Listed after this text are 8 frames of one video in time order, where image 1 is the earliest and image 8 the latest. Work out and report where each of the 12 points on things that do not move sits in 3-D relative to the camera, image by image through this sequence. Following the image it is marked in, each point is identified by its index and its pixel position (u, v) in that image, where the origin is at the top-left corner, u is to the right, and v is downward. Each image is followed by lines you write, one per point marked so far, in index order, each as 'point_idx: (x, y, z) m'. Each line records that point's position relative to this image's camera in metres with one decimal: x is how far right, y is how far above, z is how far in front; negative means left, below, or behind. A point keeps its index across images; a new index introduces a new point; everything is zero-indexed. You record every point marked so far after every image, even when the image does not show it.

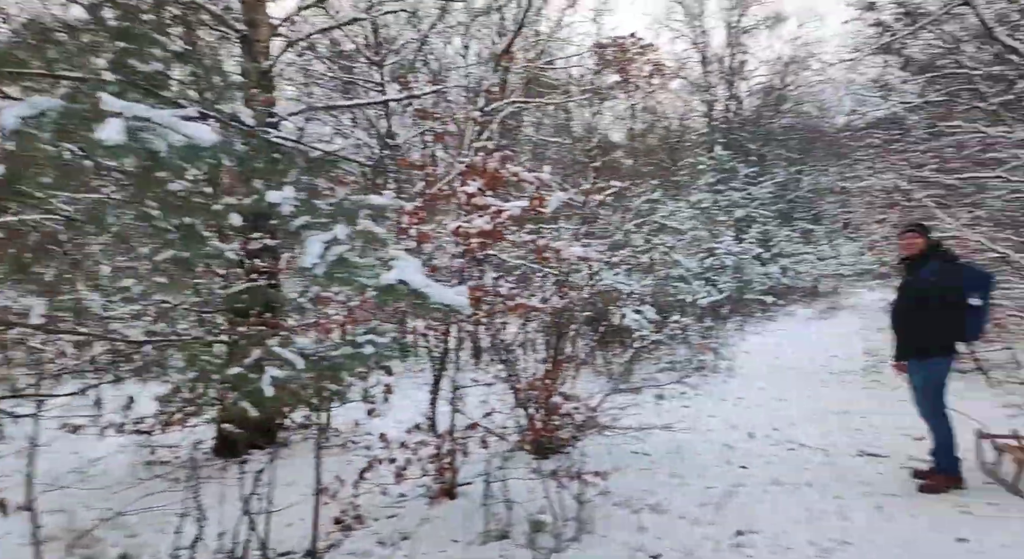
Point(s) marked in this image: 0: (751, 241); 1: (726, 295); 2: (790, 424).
0: (+7.2, +1.1, +19.8) m
1: (+5.3, -0.4, +16.4) m
2: (+2.9, -1.3, +7.0) m
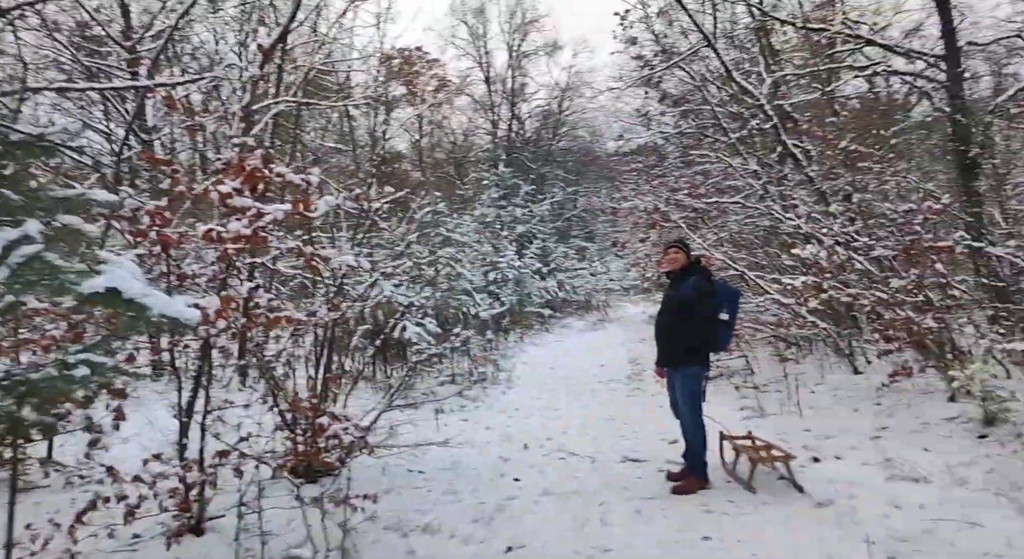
0: (+0.6, +0.7, +20.6) m
1: (-0.2, -0.7, +16.7) m
2: (+0.5, -1.5, +7.0) m
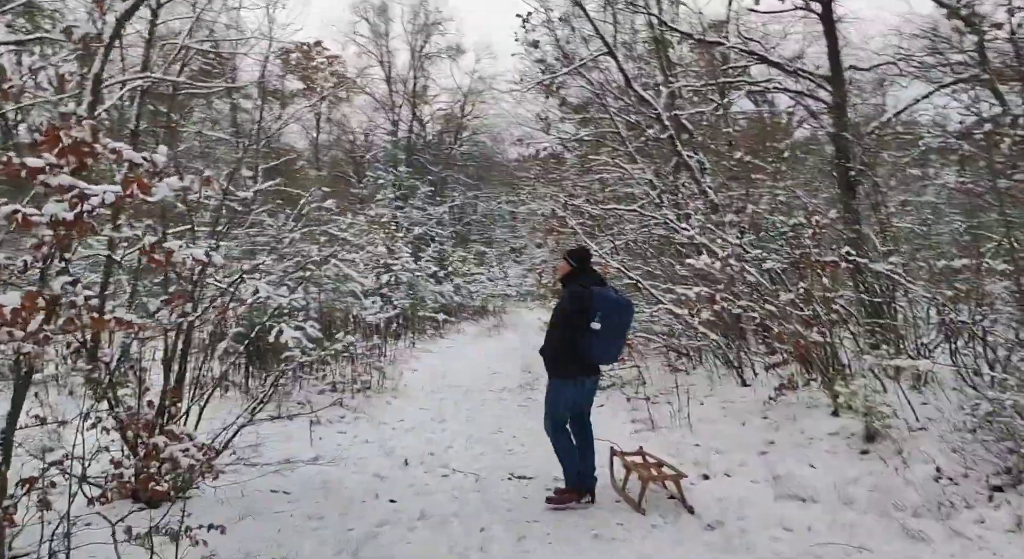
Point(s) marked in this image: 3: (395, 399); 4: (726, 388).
0: (-2.6, +0.6, +20.0) m
1: (-2.8, -0.8, +16.1) m
2: (-0.7, -1.5, +6.5) m
3: (-1.4, -1.4, +7.8) m
4: (+2.5, -1.3, +7.7) m
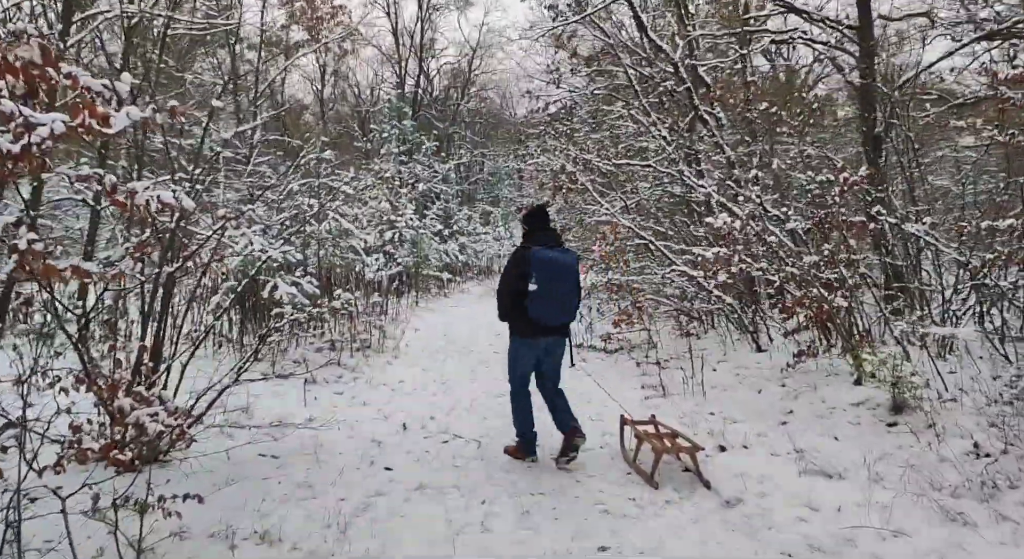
0: (-2.4, +1.8, +19.6) m
1: (-2.6, +0.2, +15.8) m
2: (-0.6, -1.1, +6.3) m
3: (-1.3, -0.9, +7.5) m
4: (+2.6, -0.8, +7.4) m
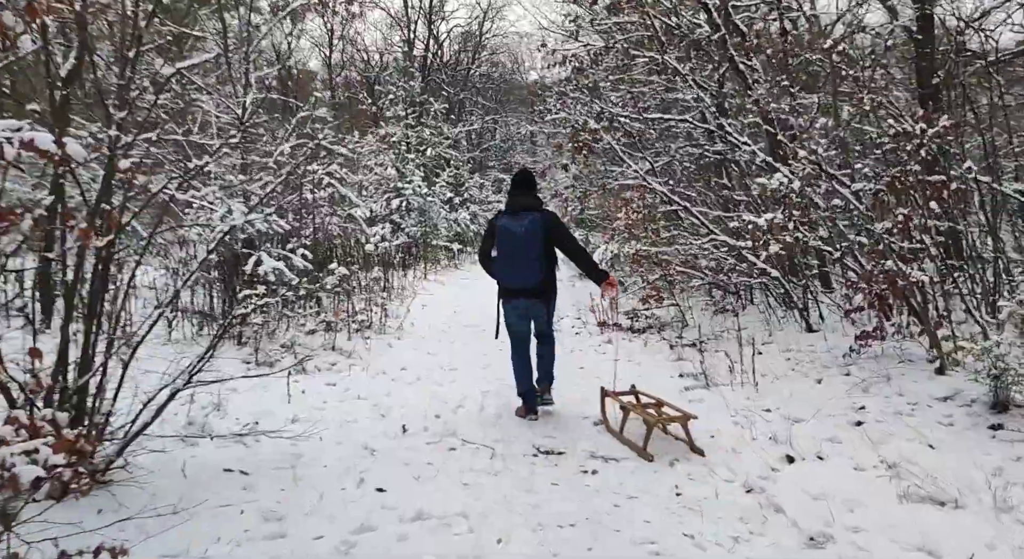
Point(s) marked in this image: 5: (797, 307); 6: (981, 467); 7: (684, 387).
0: (-2.0, +2.7, +18.7) m
1: (-2.3, +0.9, +14.9) m
2: (-0.5, -0.9, +5.5) m
3: (-1.2, -0.6, +6.7) m
4: (+2.7, -0.5, +6.5) m
5: (+2.8, -0.3, +6.4) m
6: (+2.4, -1.0, +3.3) m
7: (+1.4, -0.9, +5.3) m
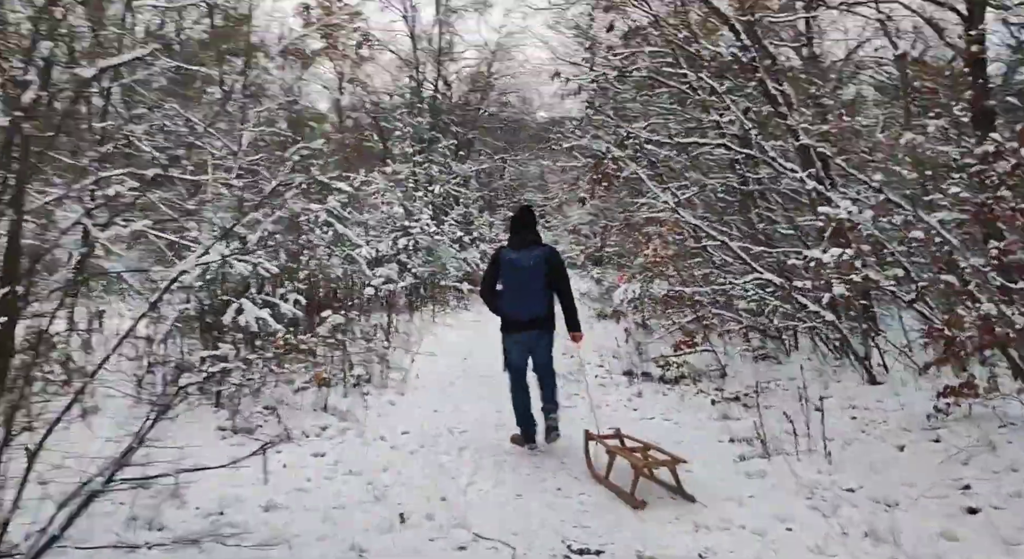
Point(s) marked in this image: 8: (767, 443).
0: (-1.7, +1.5, +18.1) m
1: (-2.0, -0.1, +14.2) m
2: (-0.3, -1.2, +4.7) m
3: (-1.0, -1.1, +5.9) m
4: (+2.9, -0.9, +5.7) m
5: (+2.9, -0.6, +5.6) m
6: (+2.5, -1.2, +2.5) m
7: (+1.6, -1.2, +4.5) m
8: (+1.8, -1.1, +4.6) m
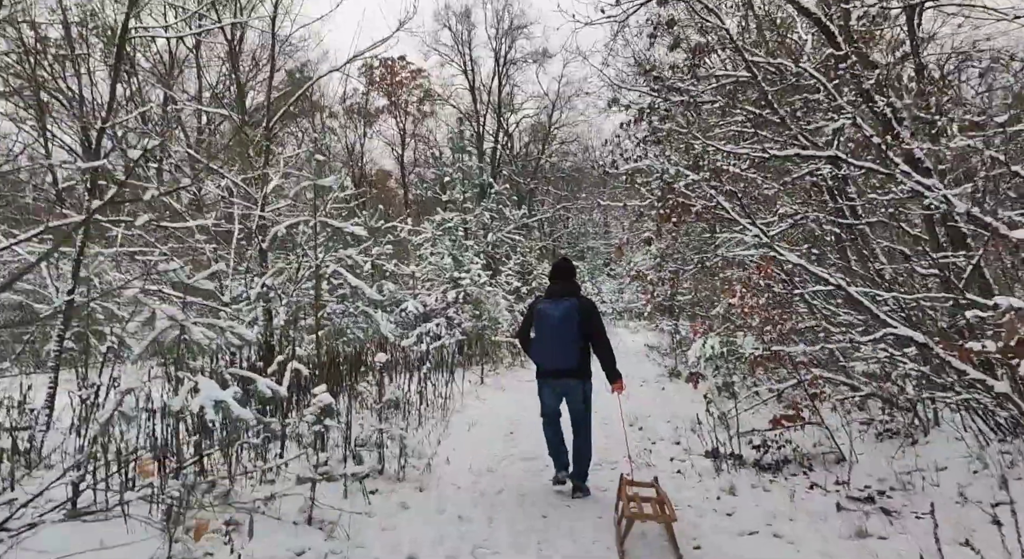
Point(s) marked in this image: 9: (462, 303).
0: (-0.2, +0.2, +17.0) m
1: (-0.9, -1.2, +13.0) m
2: (-0.1, -1.5, +3.3) m
3: (-0.7, -1.5, +4.6) m
4: (+3.2, -1.3, +4.0) m
5: (+3.2, -1.0, +3.9) m
6: (+2.5, -1.3, +0.8) m
7: (+1.7, -1.5, +2.9) m
8: (+2.0, -1.4, +3.0) m
9: (-1.0, -0.4, +13.3) m
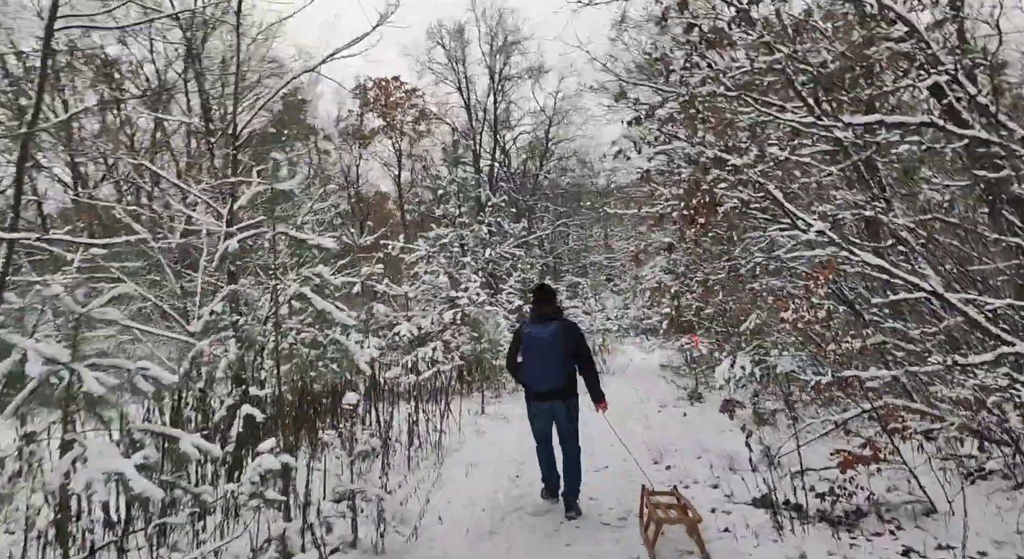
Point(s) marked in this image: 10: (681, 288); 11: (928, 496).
0: (-0.1, -0.3, +15.9) m
1: (-0.8, -1.5, +12.0) m
2: (-0.1, -1.6, +2.2) m
3: (-0.6, -1.6, +3.5) m
4: (+3.2, -1.2, +2.9) m
5: (+3.3, -1.0, +2.9) m
6: (+2.5, -1.2, -0.2) m
7: (+1.8, -1.5, +1.8) m
8: (+2.0, -1.4, +2.0) m
9: (-1.0, -0.8, +12.3) m
10: (+2.1, -0.1, +8.5) m
11: (+2.7, -1.4, +4.2) m
